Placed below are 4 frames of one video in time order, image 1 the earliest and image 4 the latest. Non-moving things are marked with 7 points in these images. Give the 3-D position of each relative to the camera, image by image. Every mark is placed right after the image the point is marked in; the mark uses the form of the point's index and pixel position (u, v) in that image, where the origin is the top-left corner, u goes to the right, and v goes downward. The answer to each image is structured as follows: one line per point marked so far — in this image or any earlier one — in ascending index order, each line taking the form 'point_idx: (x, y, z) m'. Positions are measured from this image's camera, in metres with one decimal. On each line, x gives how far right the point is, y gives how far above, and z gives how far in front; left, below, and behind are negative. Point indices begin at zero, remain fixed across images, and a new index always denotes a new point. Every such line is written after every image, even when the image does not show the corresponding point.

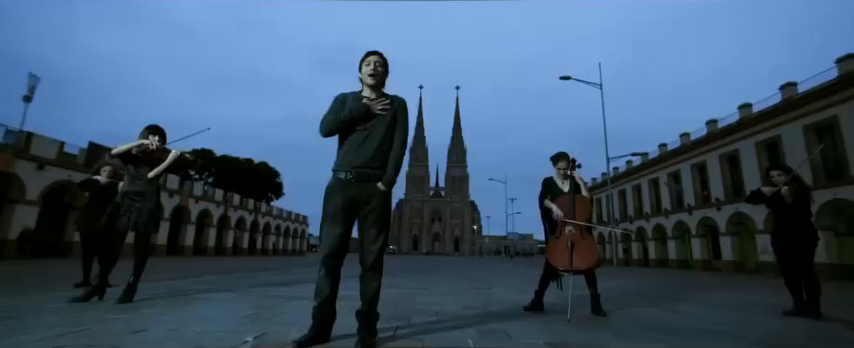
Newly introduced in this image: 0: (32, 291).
0: (-4.3, -1.2, +4.2) m
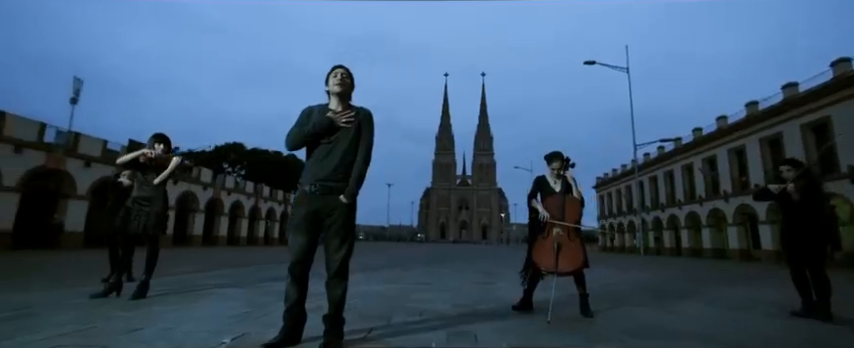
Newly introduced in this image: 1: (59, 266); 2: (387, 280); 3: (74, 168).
0: (-4.3, -1.3, +4.6) m
1: (-7.8, -2.0, +8.2) m
2: (-0.7, -1.5, +5.7) m
3: (-14.9, +0.2, +16.9) m
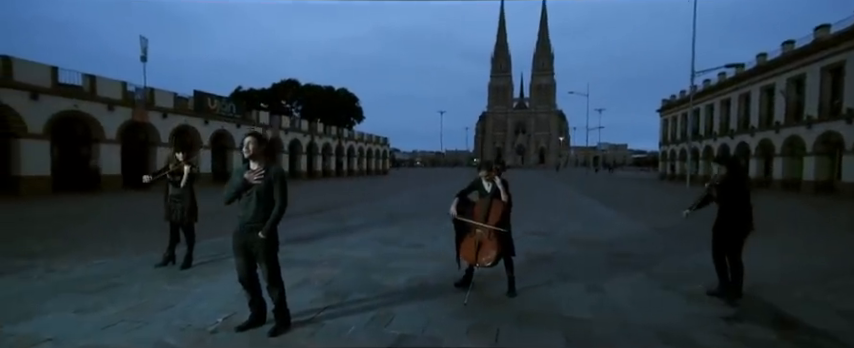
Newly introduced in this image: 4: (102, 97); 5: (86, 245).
0: (-4.5, -1.1, +6.2) m
1: (-7.4, -1.1, +10.4) m
2: (-0.8, -1.1, +6.8) m
3: (-13.3, +2.7, +19.4) m
4: (-14.0, +3.3, +17.0) m
5: (-5.5, -1.1, +6.3) m
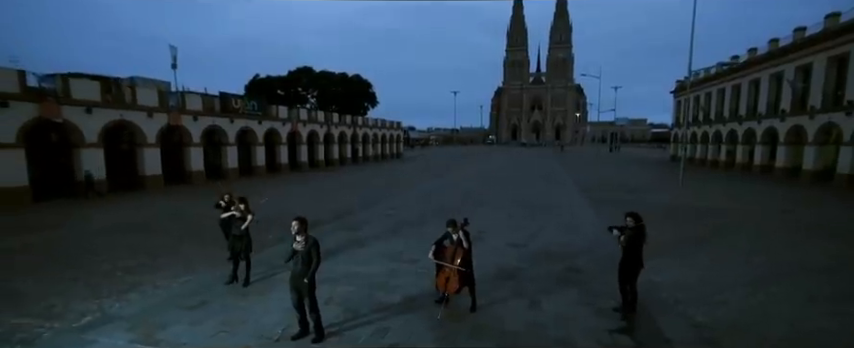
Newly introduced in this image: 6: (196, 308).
0: (-4.6, -1.8, +8.2) m
1: (-7.4, -1.5, +12.5) m
2: (-0.9, -1.8, +8.6) m
3: (-12.9, +2.8, +21.5) m
4: (-13.8, +3.3, +19.1) m
5: (-5.6, -1.8, +8.4) m
6: (-3.4, -2.0, +5.9) m
